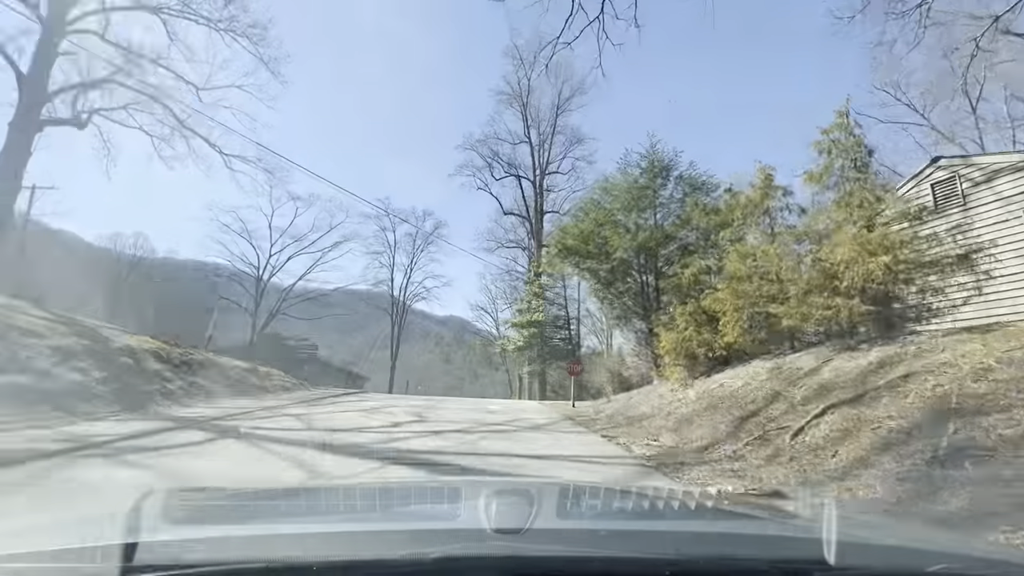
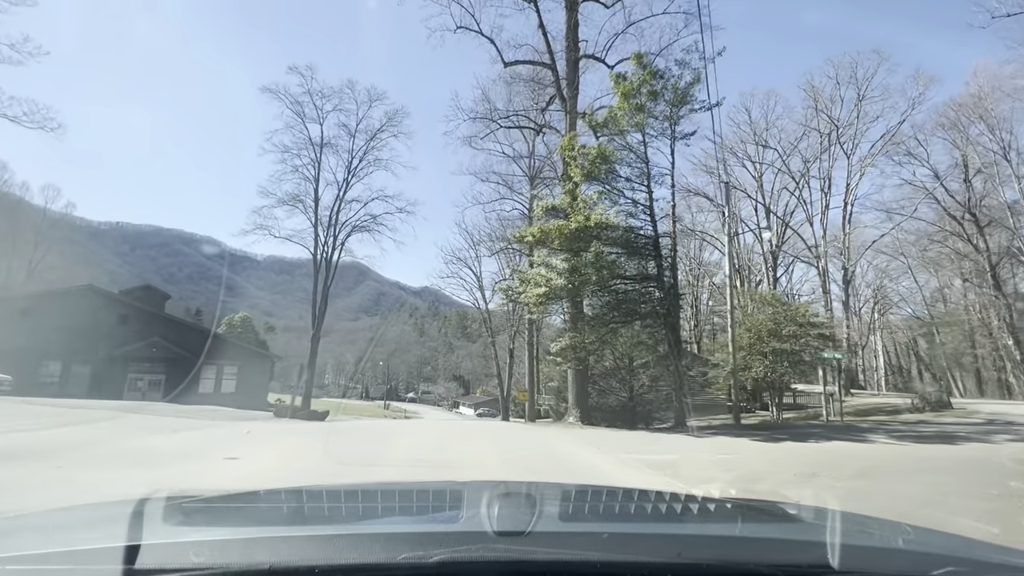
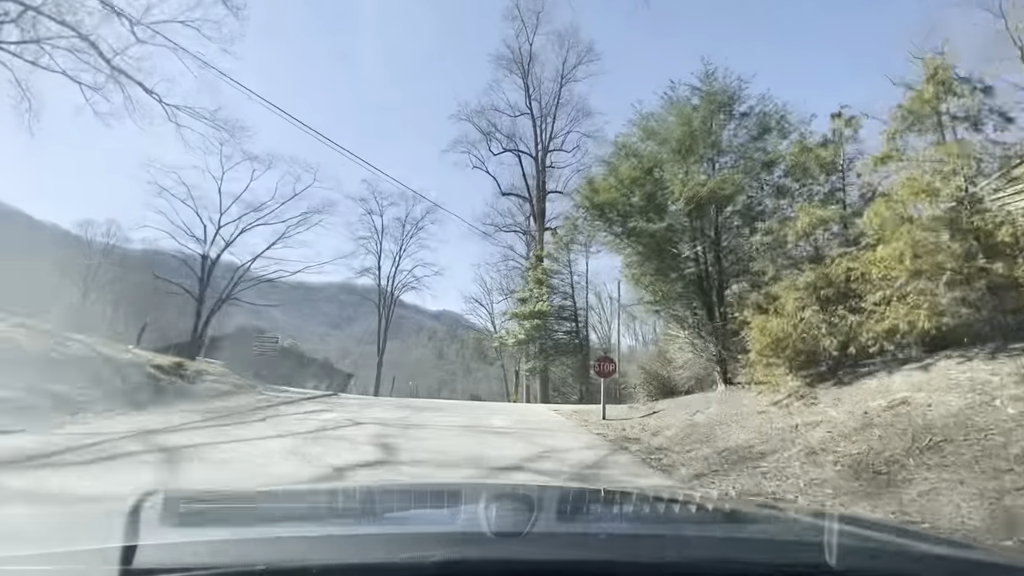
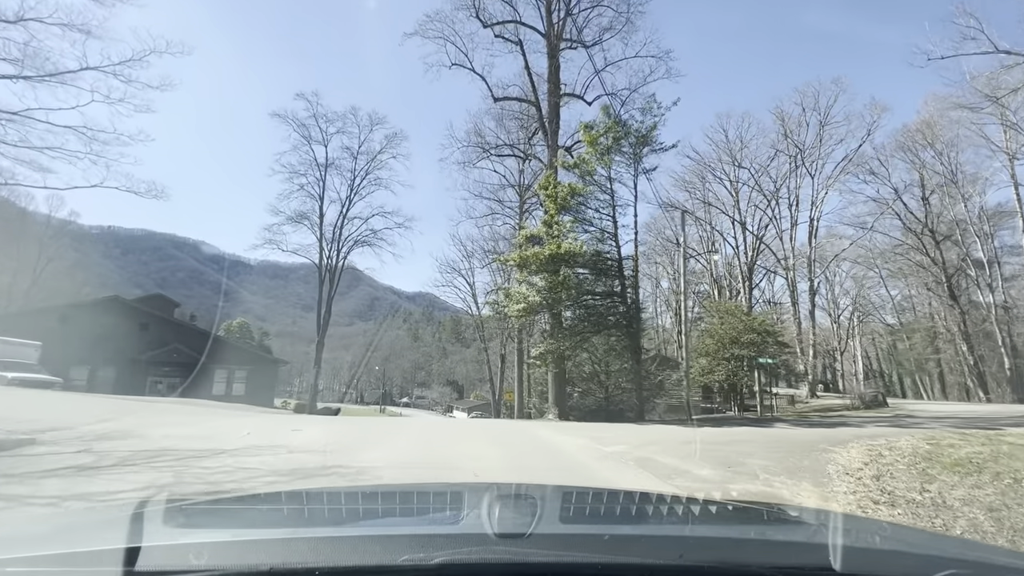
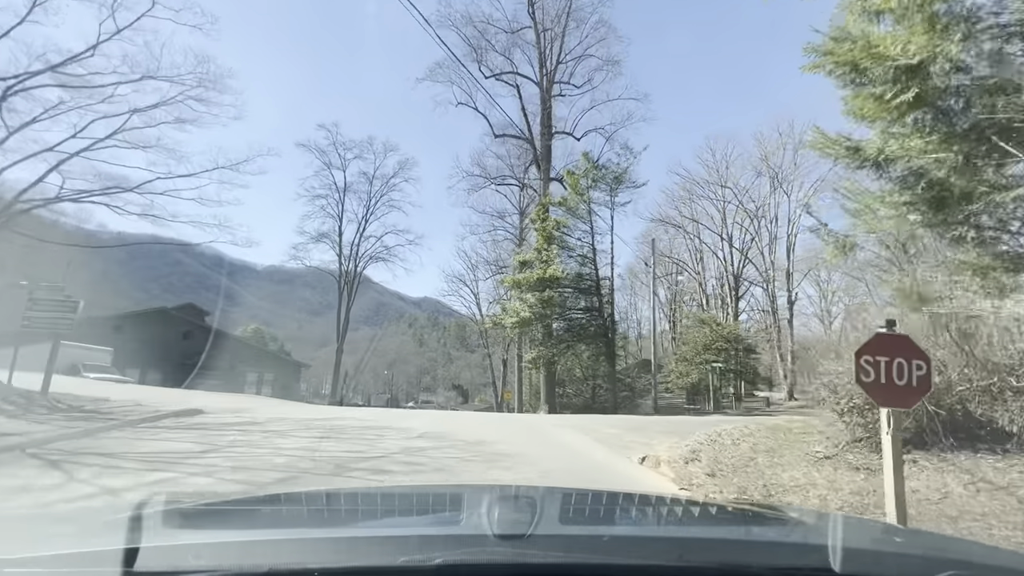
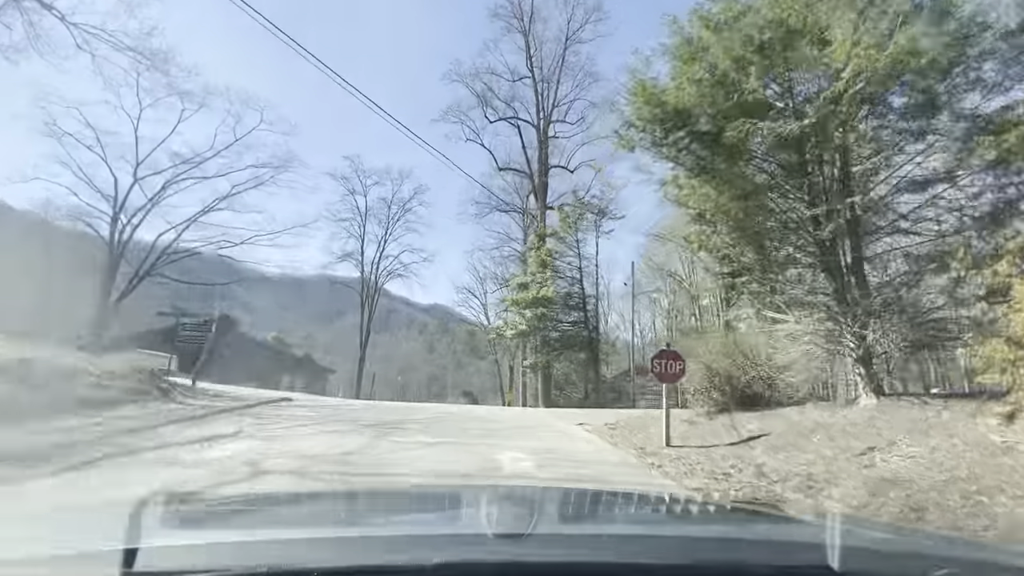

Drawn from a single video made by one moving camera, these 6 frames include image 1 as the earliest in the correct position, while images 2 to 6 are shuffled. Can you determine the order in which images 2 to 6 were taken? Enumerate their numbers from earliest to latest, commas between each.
3, 6, 5, 4, 2
